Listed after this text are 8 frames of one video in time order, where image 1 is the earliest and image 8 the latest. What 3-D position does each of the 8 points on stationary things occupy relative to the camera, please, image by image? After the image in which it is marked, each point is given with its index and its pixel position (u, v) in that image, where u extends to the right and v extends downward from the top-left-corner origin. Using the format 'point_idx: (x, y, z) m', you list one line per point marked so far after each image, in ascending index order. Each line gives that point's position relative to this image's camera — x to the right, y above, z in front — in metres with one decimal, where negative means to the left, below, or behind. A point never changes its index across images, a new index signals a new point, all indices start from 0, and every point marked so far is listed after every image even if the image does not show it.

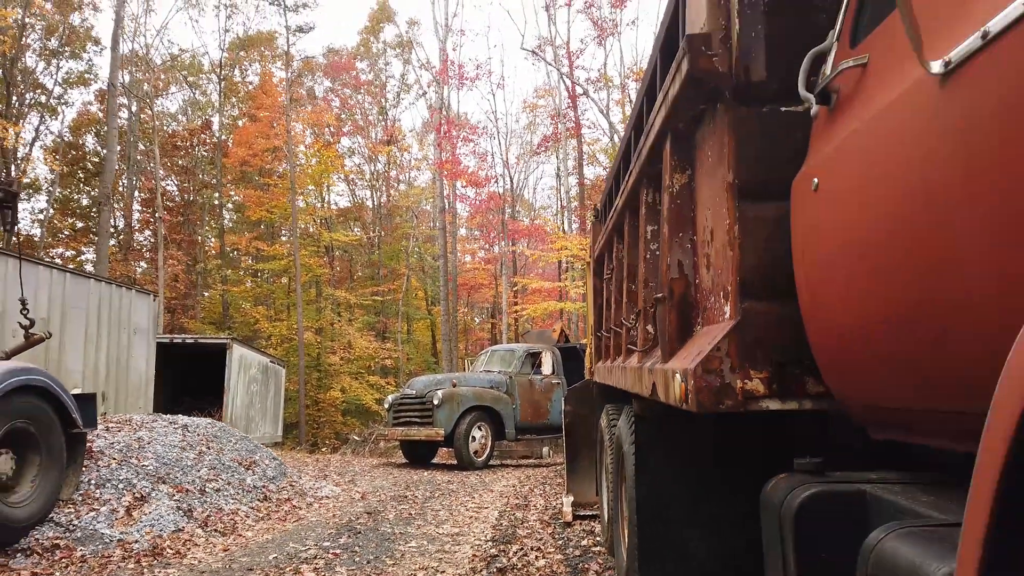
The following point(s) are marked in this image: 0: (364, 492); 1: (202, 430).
0: (-1.9, -2.7, +9.4) m
1: (-3.9, -1.8, +9.0) m
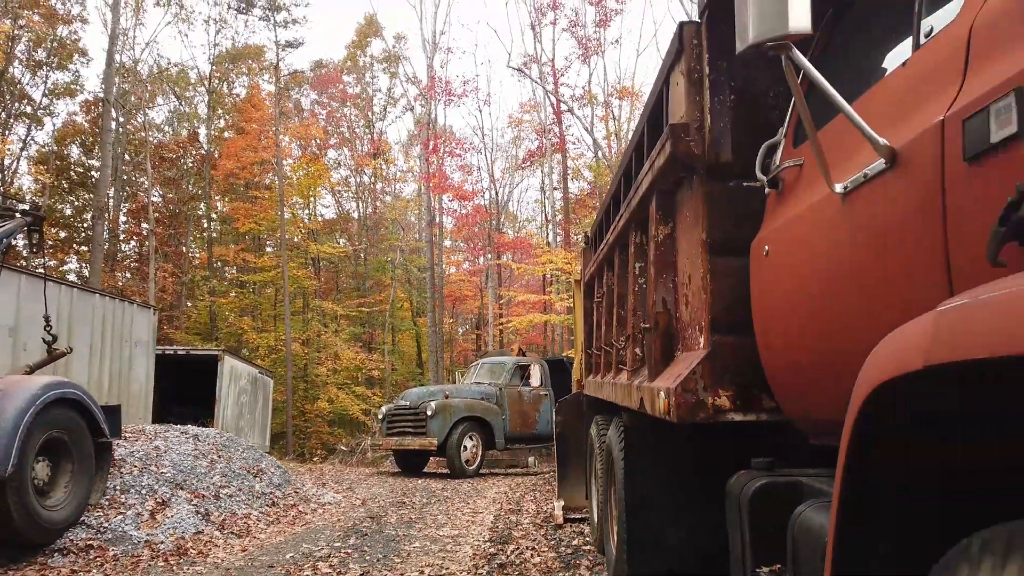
0: (-2.0, -2.9, +9.9) m
1: (-3.9, -2.0, +9.5) m
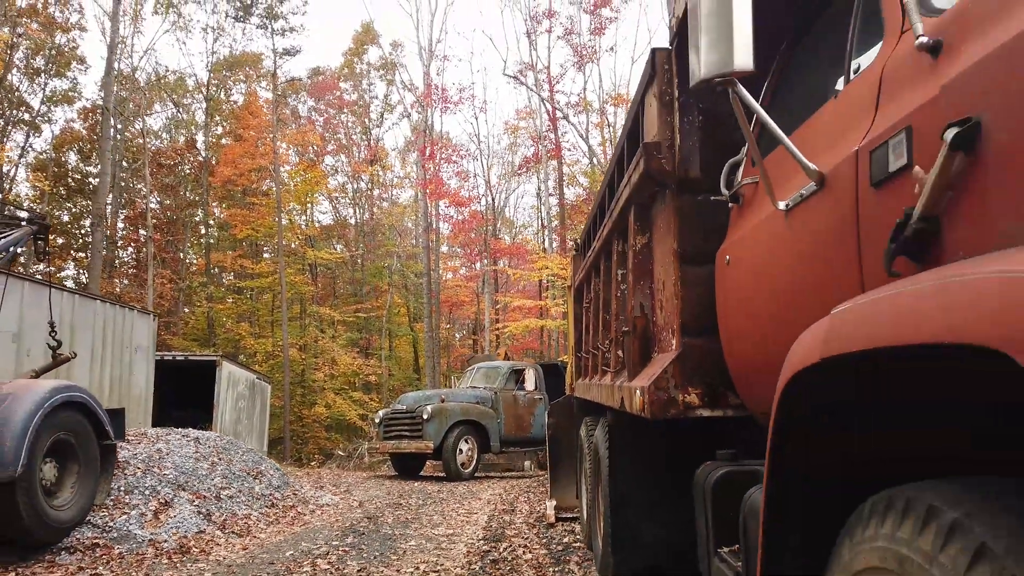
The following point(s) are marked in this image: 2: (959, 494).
0: (-2.1, -3.0, +10.1) m
1: (-4.0, -2.1, +9.7) m
2: (+0.7, -0.3, +1.1) m
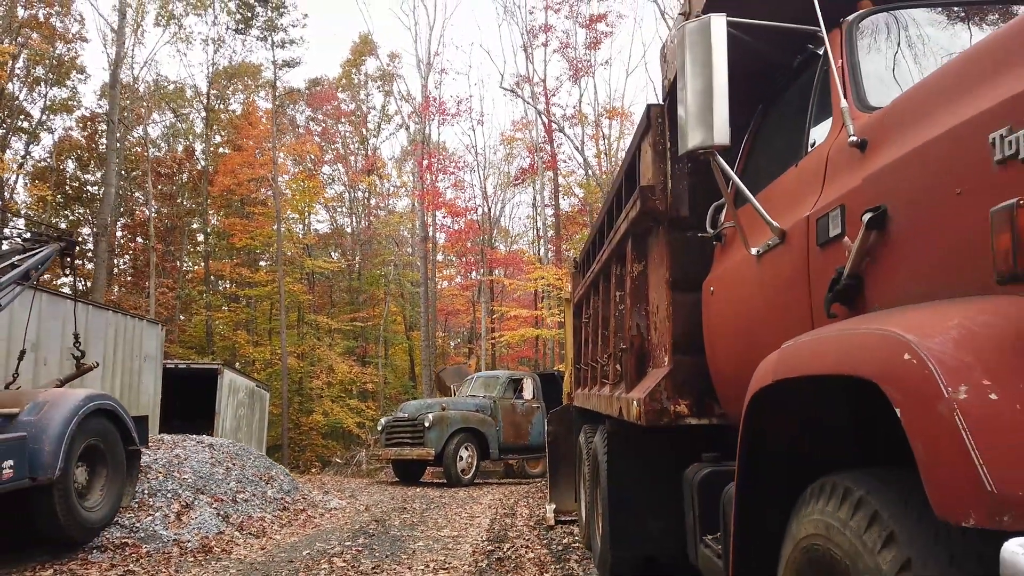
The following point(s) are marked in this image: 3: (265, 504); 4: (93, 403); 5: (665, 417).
0: (-2.1, -3.2, +10.5) m
1: (-4.0, -2.2, +10.1) m
2: (+0.8, -0.4, +1.6) m
3: (-3.0, -2.6, +8.8) m
4: (-4.0, -1.1, +6.8) m
5: (+0.7, -0.6, +3.4) m
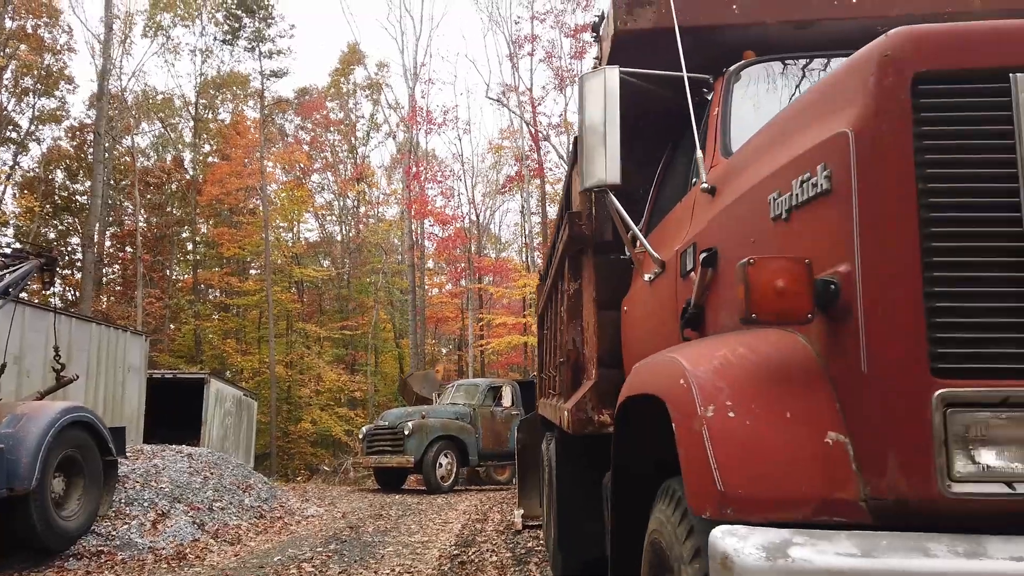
0: (-2.5, -3.3, +10.7) m
1: (-4.4, -2.4, +10.3) m
2: (+0.5, -0.5, +1.9) m
3: (-3.4, -2.8, +9.0) m
4: (-4.3, -1.2, +7.0) m
5: (+0.4, -0.7, +3.7) m
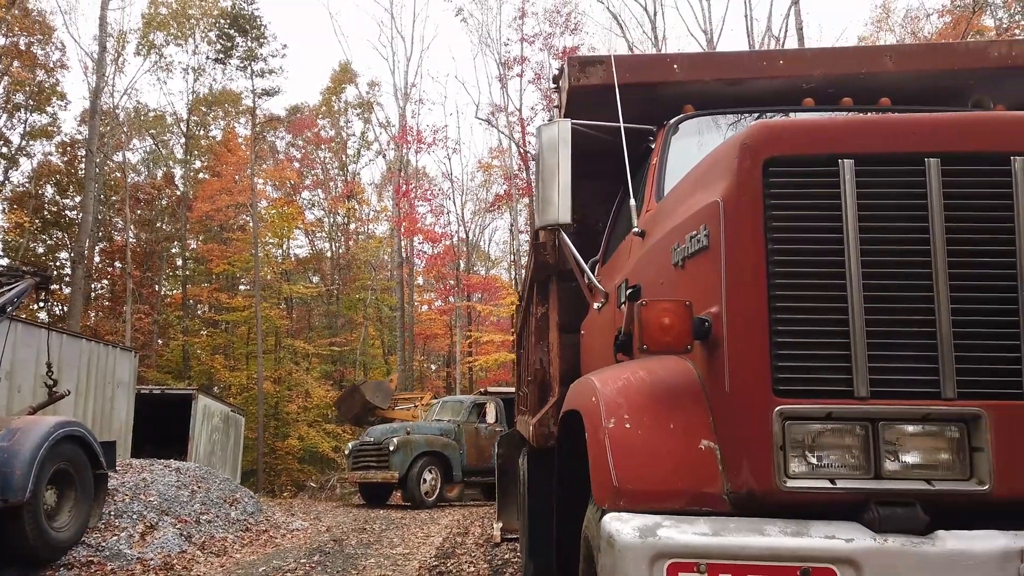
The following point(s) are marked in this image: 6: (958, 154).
0: (-2.8, -3.6, +11.0) m
1: (-4.7, -2.7, +10.5) m
2: (+0.3, -0.6, +2.2) m
3: (-3.7, -3.1, +9.3) m
4: (-4.6, -1.4, +7.3) m
5: (+0.2, -0.9, +4.0) m
6: (+1.0, +0.3, +1.7) m
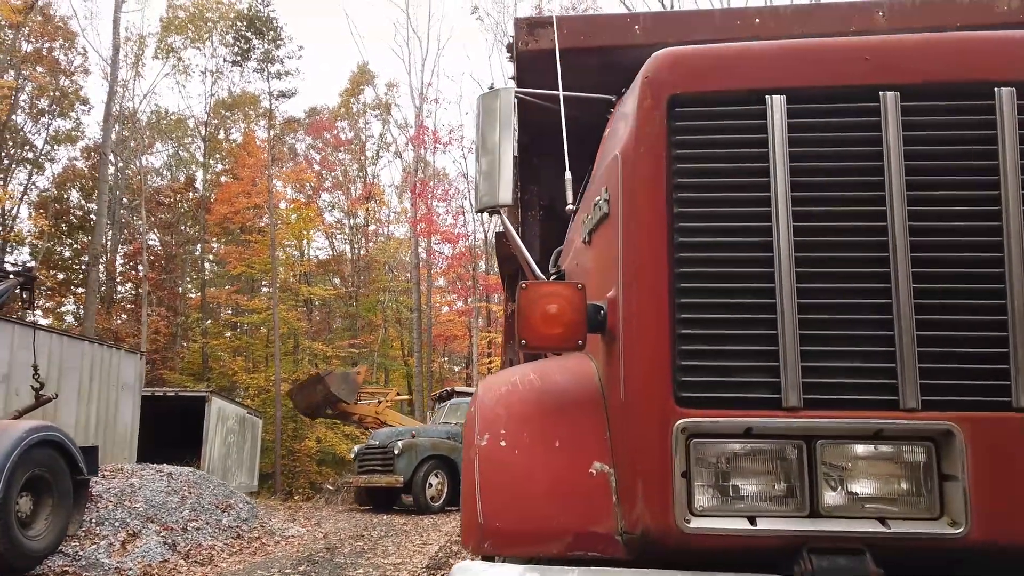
0: (-2.8, -3.6, +10.7) m
1: (-4.7, -2.7, +10.3) m
2: (0.0, -0.6, +1.8) m
3: (-3.7, -3.1, +9.0) m
4: (-4.7, -1.4, +7.1) m
5: (0.0, -0.8, +3.7) m
6: (+0.7, +0.4, +1.2) m
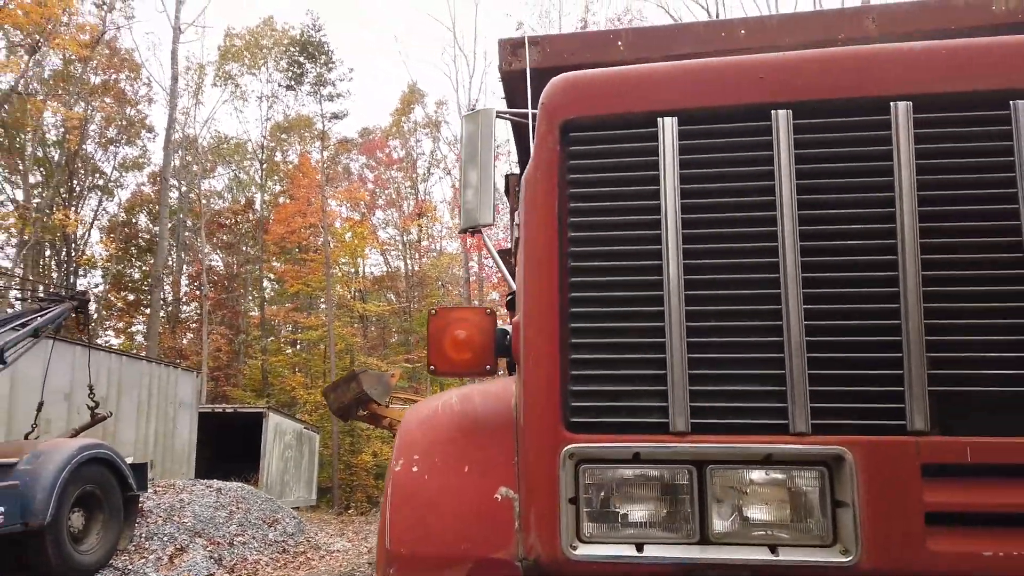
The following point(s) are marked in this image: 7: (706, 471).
0: (-2.1, -3.9, +10.8) m
1: (-4.1, -3.0, +10.6) m
2: (-0.1, -0.6, +1.8) m
3: (-3.2, -3.3, +9.2) m
4: (-4.3, -1.7, +7.4) m
5: (0.0, -0.9, +3.7) m
6: (+0.5, +0.3, +1.2) m
7: (+0.3, -0.3, +1.2) m
